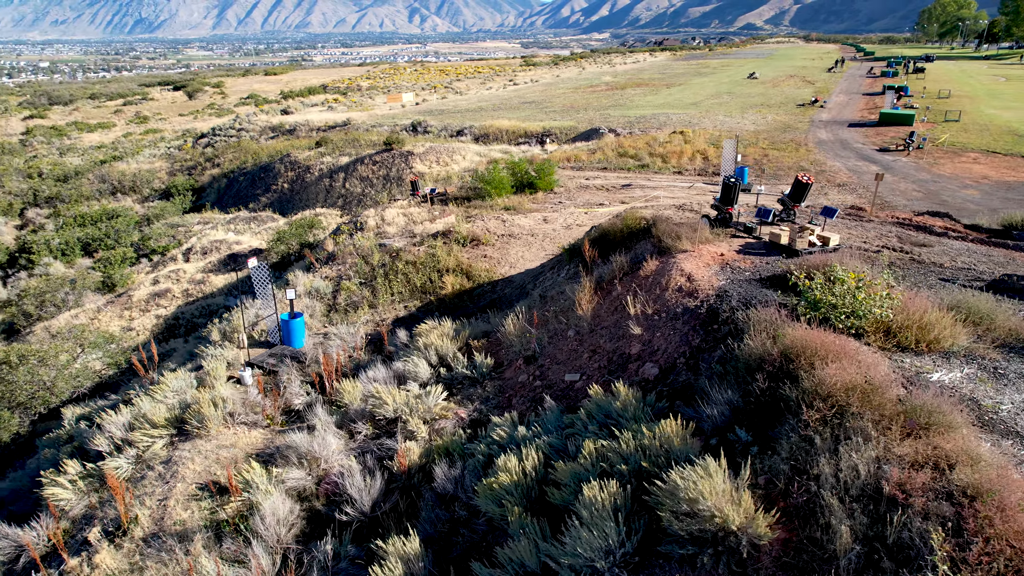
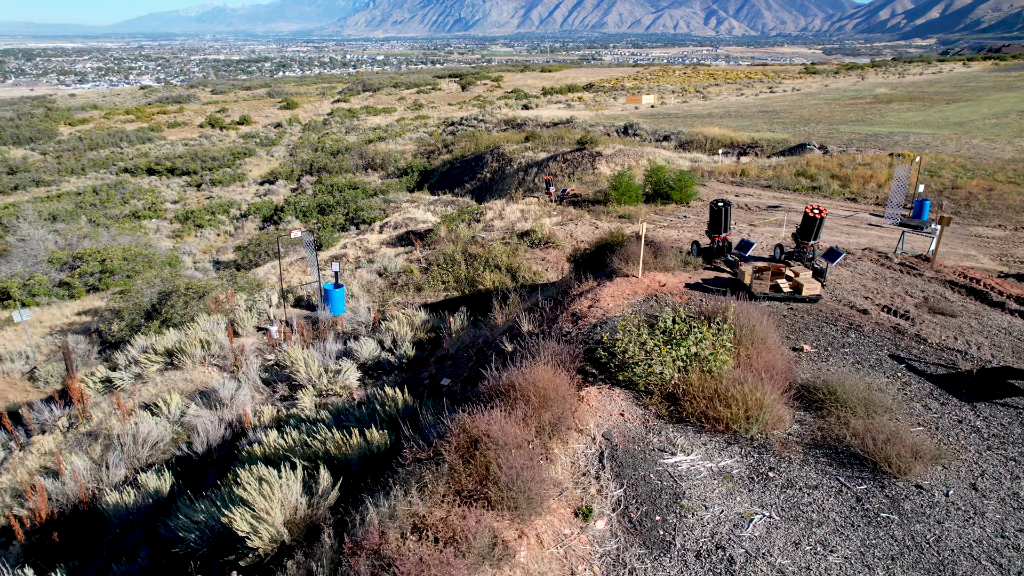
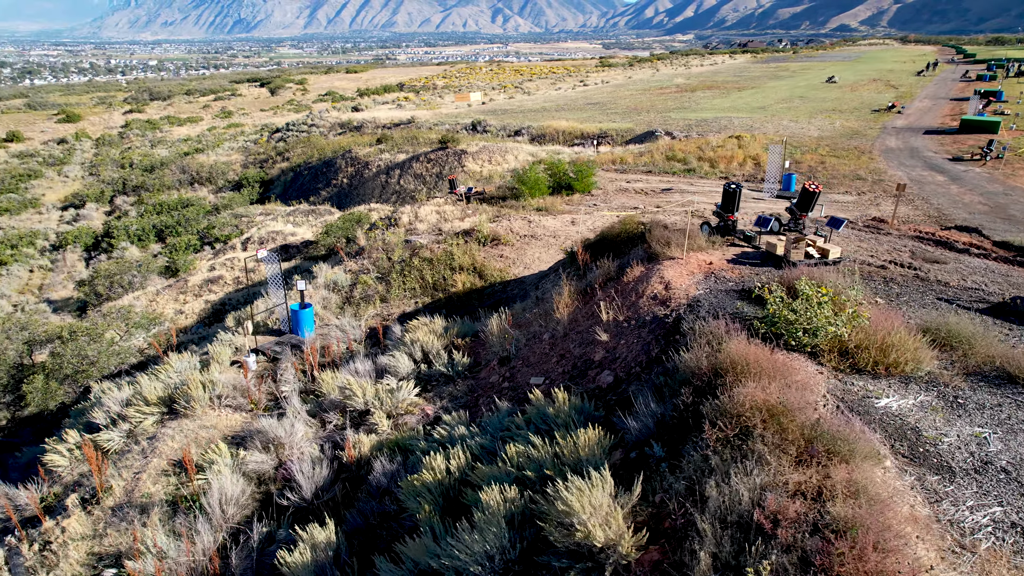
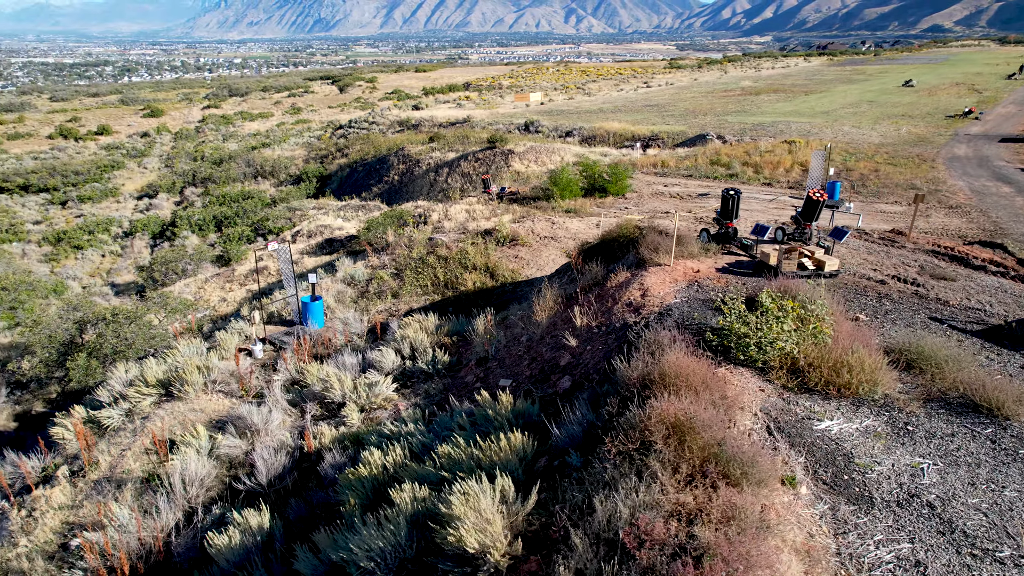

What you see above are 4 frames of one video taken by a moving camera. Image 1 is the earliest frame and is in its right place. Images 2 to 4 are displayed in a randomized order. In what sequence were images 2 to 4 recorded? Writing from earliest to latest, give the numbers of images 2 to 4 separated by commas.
3, 4, 2
